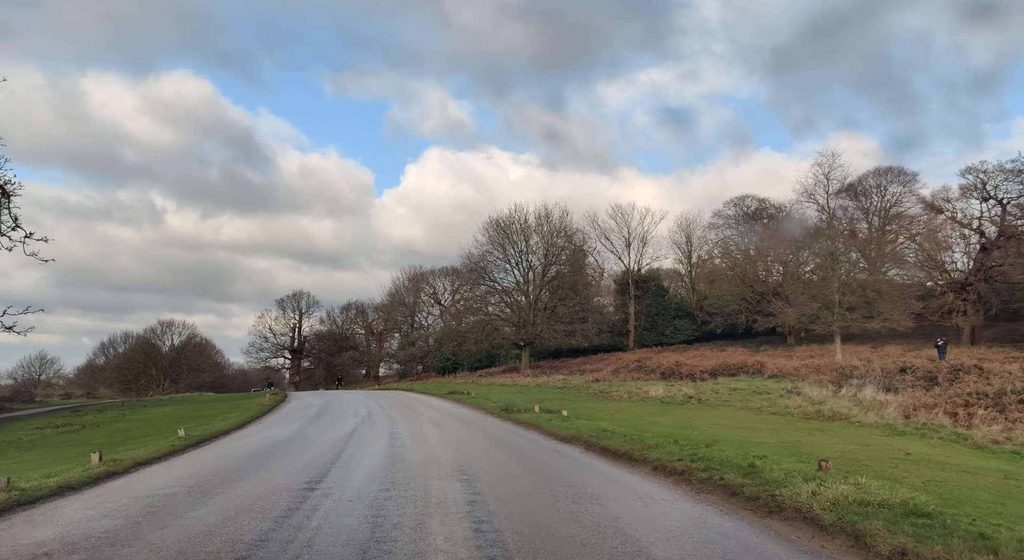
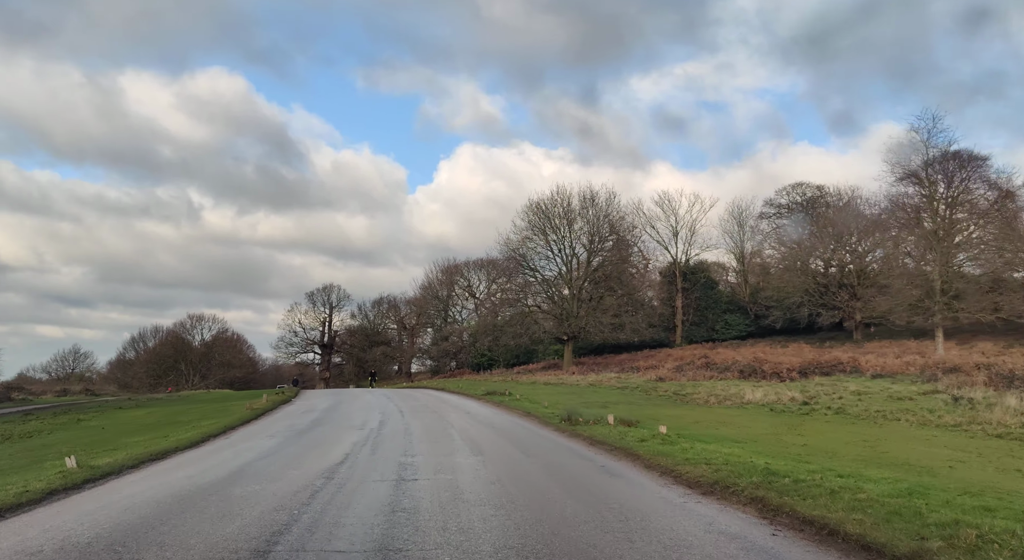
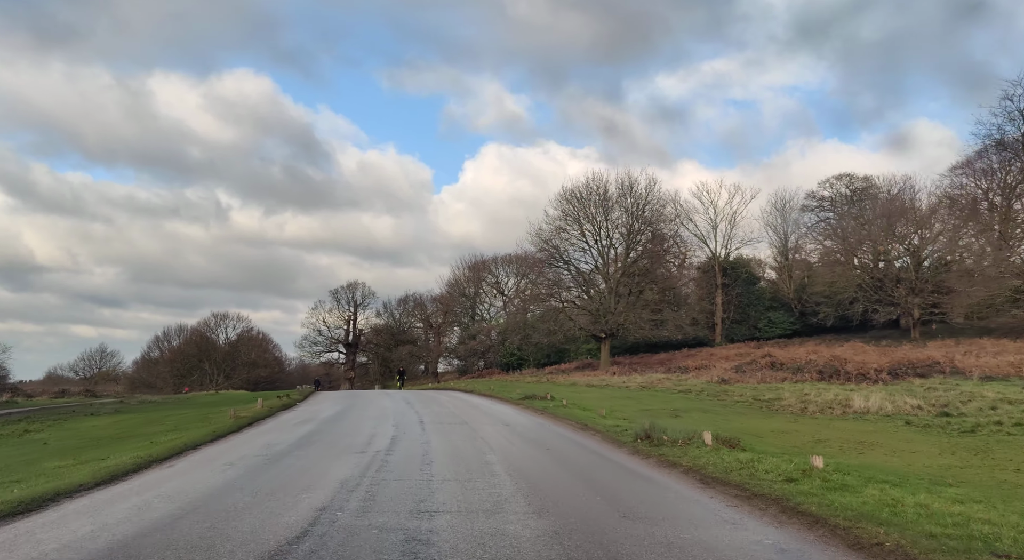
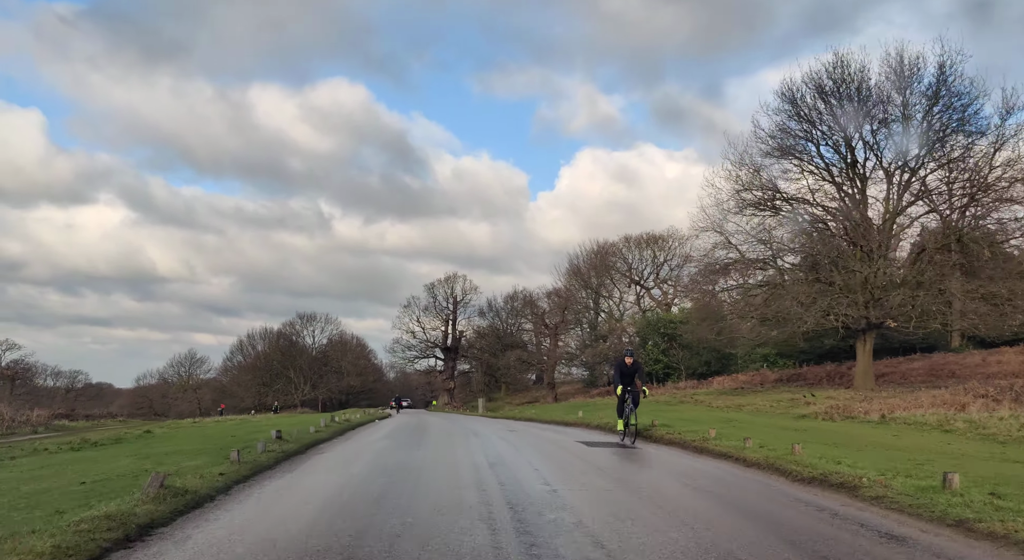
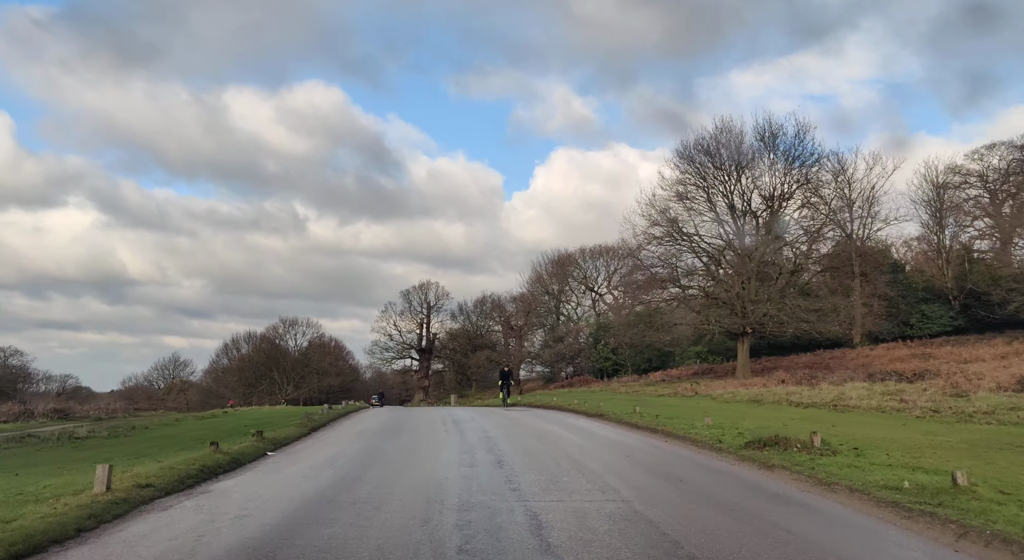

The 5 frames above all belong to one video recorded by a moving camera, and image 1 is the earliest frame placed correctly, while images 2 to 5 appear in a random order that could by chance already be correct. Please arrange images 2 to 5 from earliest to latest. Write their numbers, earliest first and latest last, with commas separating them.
2, 3, 5, 4
